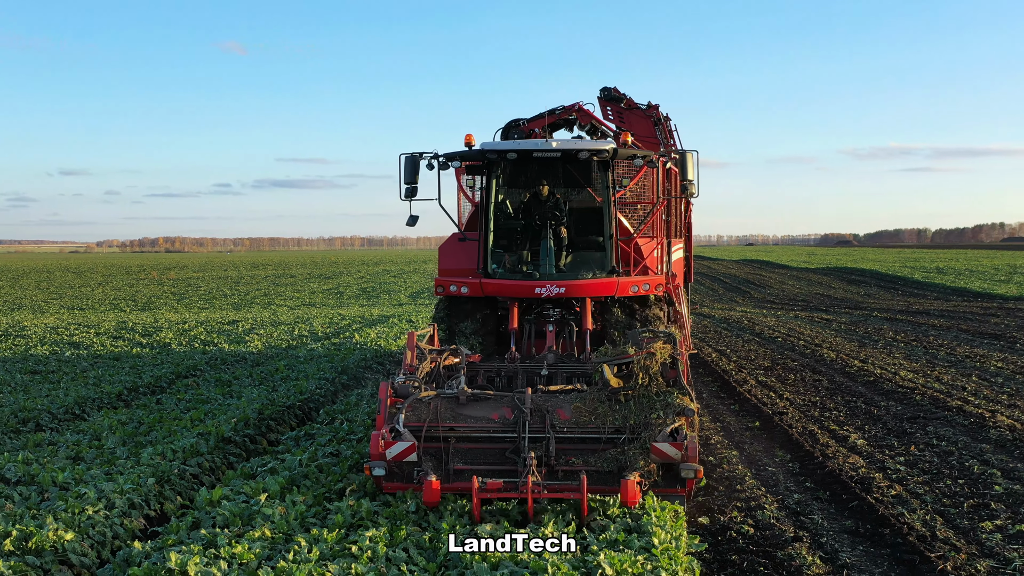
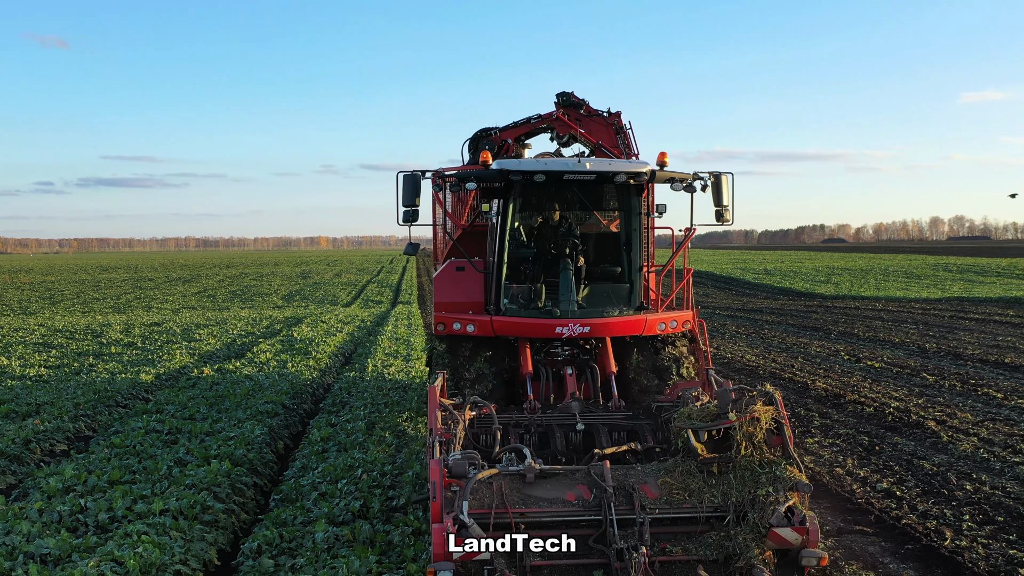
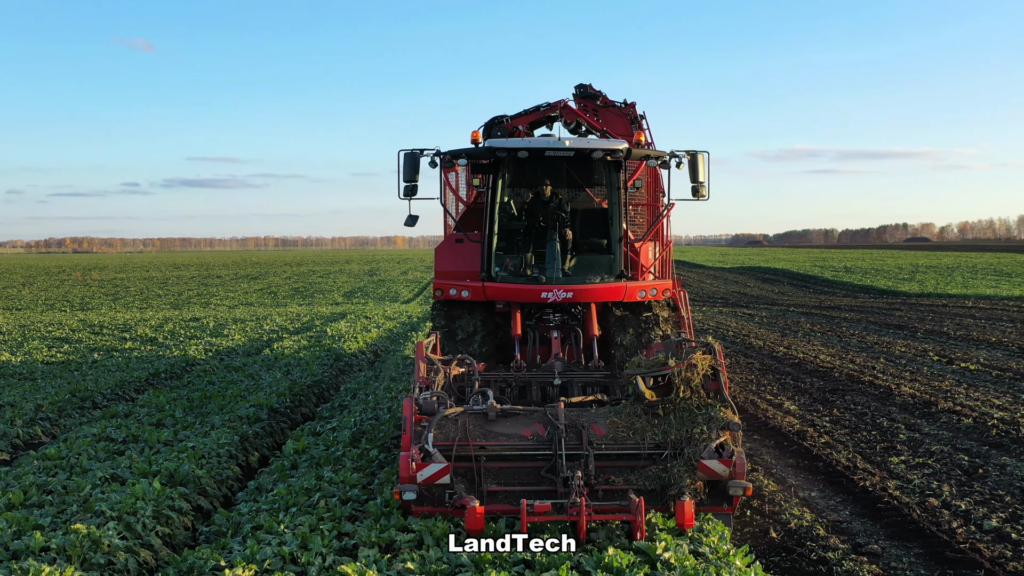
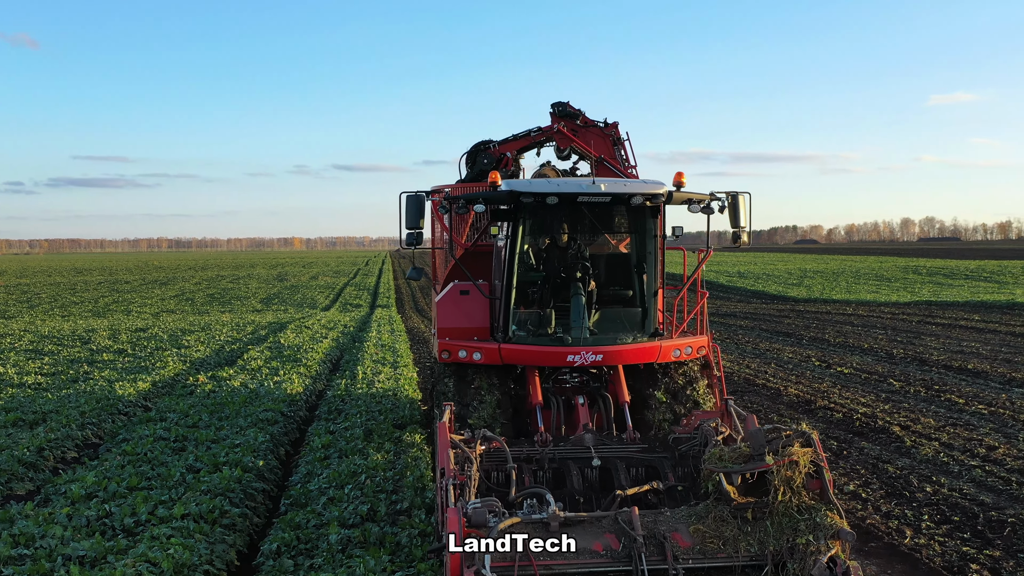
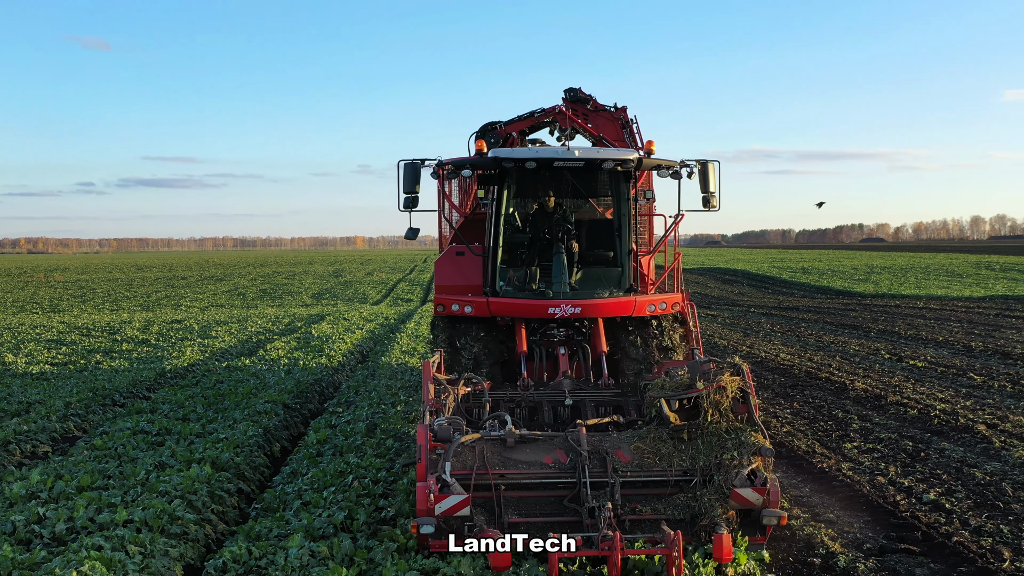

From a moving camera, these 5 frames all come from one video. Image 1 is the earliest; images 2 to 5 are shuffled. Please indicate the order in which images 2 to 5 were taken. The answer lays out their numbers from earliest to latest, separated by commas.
3, 5, 2, 4
